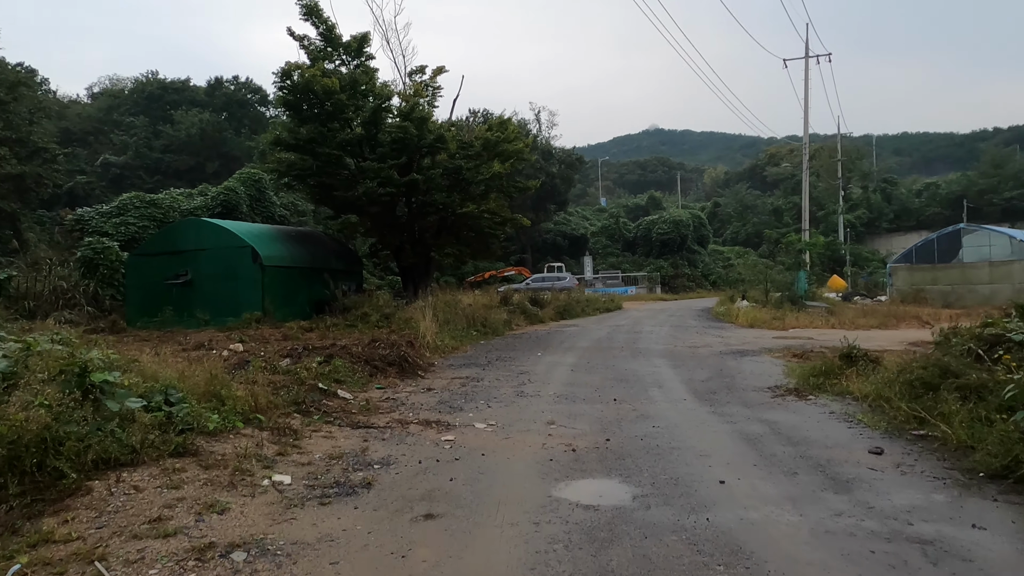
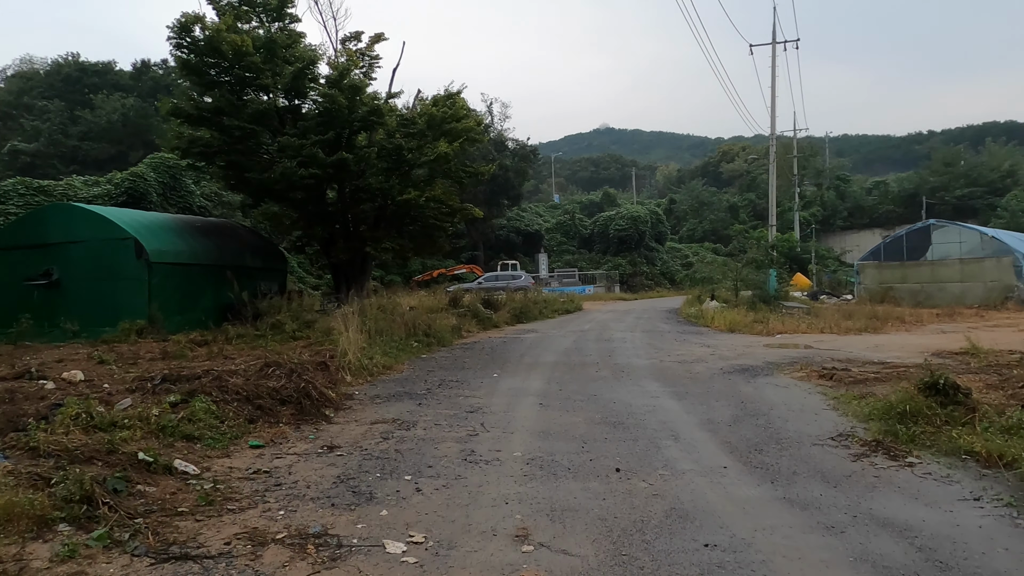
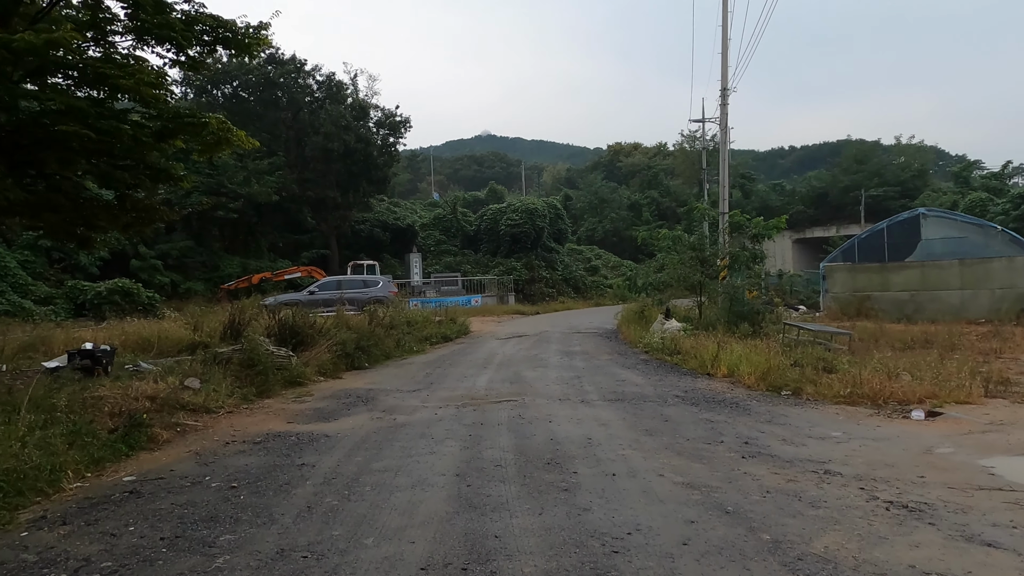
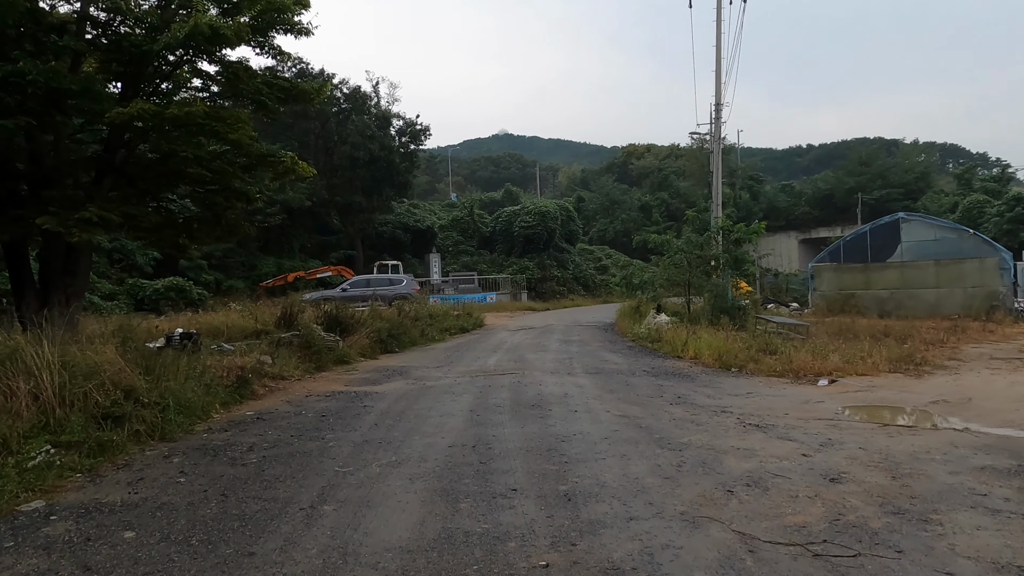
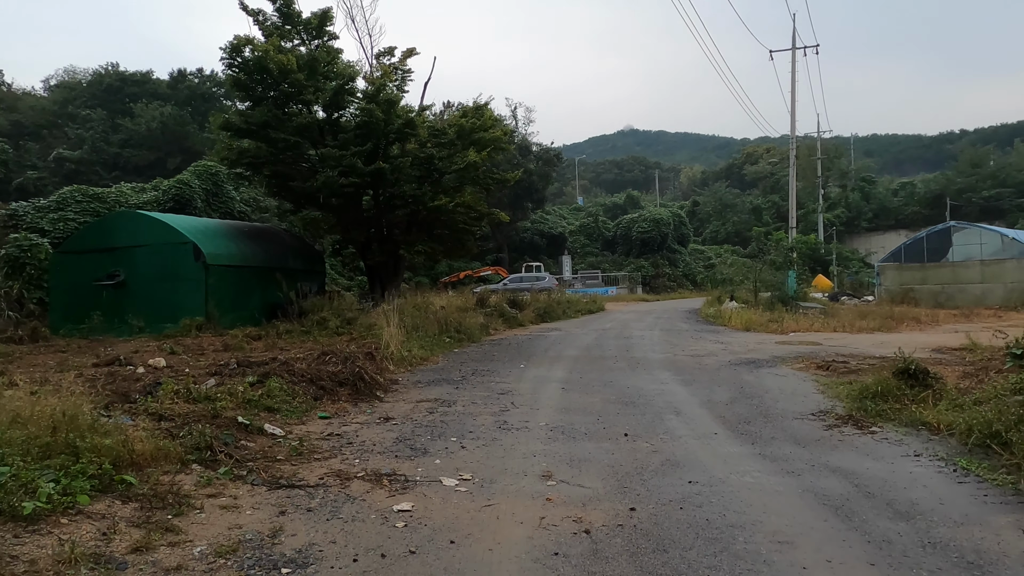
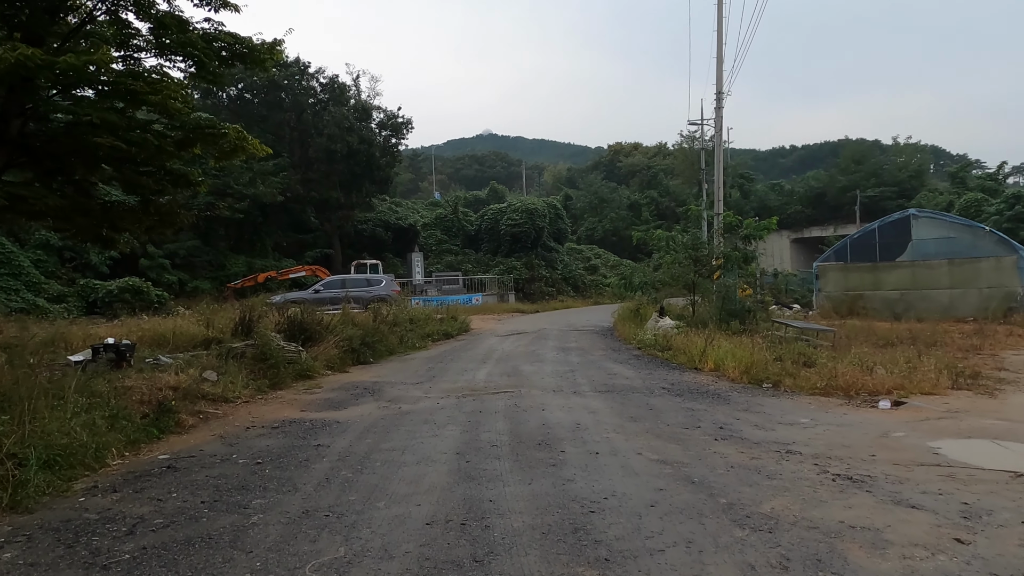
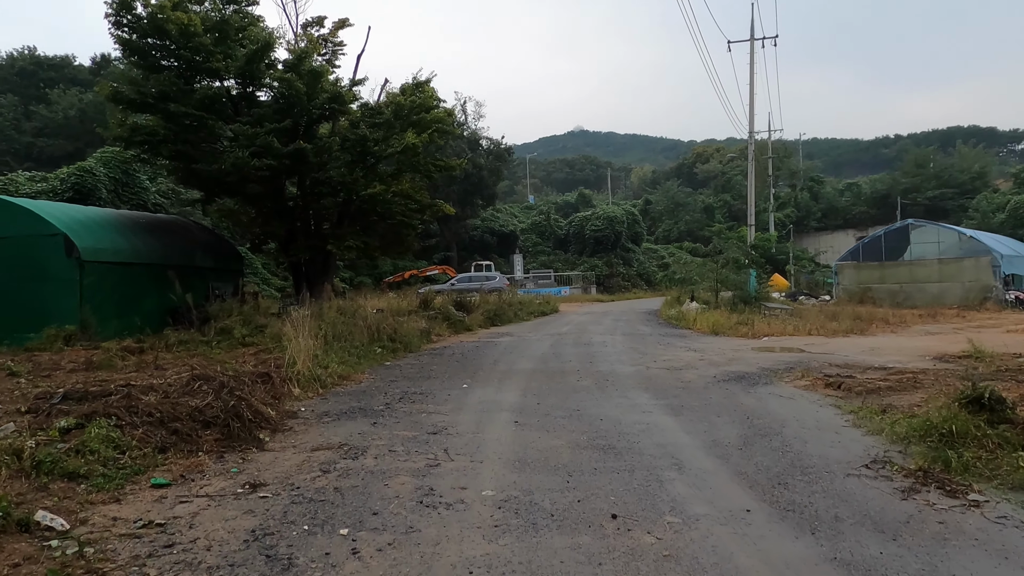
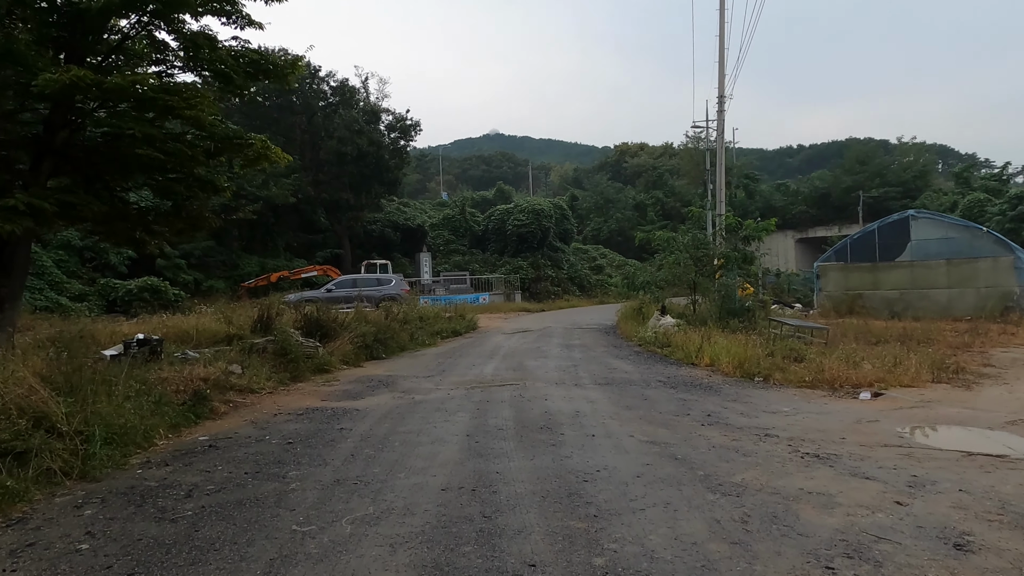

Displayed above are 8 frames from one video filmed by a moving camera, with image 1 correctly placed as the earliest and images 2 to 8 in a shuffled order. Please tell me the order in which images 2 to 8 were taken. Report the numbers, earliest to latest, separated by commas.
5, 2, 7, 4, 8, 6, 3
